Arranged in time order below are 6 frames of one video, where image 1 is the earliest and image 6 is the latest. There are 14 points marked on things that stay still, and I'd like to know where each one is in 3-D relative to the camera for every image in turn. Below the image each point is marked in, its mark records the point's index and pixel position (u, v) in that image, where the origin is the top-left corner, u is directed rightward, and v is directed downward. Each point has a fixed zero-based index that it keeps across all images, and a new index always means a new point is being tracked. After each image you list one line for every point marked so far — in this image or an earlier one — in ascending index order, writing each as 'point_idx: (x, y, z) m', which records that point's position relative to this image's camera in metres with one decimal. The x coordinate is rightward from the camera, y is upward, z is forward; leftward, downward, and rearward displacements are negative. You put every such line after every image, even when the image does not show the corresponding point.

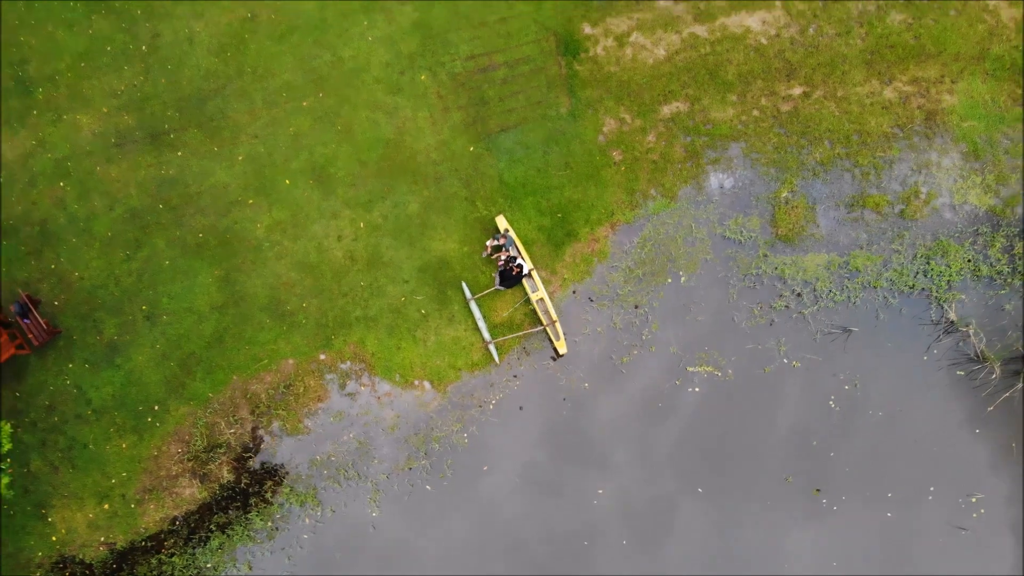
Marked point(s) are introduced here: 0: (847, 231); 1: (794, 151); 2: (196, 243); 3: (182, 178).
0: (+7.5, +1.3, +12.8) m
1: (+6.4, +3.1, +12.9) m
2: (-7.0, +1.0, +12.6) m
3: (-7.5, +2.5, +12.8) m
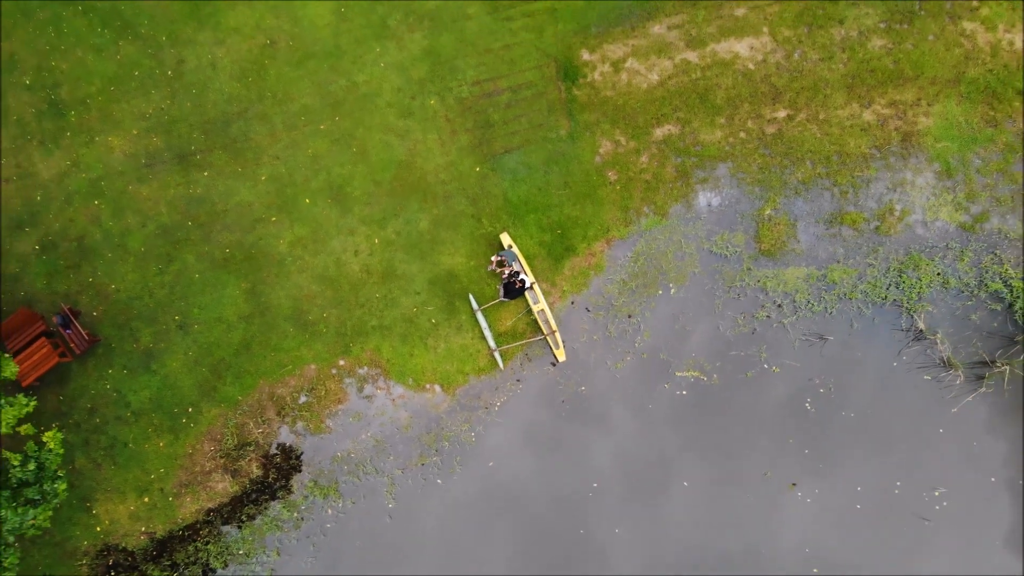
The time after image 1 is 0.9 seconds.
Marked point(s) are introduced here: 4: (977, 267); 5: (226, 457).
0: (+7.6, +1.0, +13.8) m
1: (+6.5, +2.9, +13.8) m
2: (-7.0, +0.7, +13.7) m
3: (-7.4, +2.2, +13.8) m
4: (+11.3, +0.5, +13.8) m
5: (-6.8, -4.0, +13.5) m
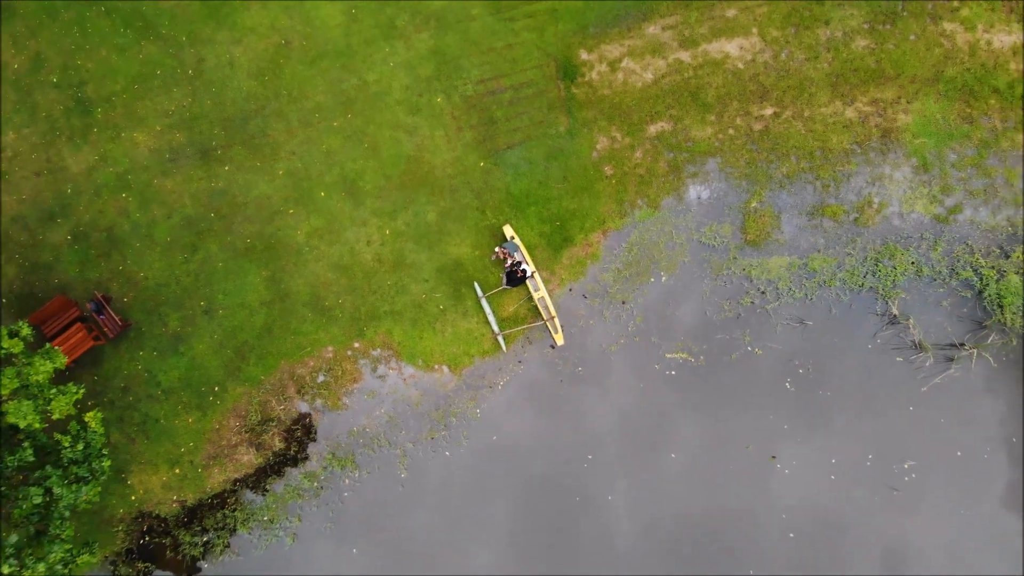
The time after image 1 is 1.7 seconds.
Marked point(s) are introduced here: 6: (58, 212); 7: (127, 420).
0: (+7.7, +1.3, +14.7) m
1: (+6.5, +3.2, +14.7) m
2: (-6.9, +1.1, +14.6) m
3: (-7.3, +2.5, +14.7) m
4: (+11.4, +0.8, +14.7) m
5: (-6.7, -3.7, +14.6) m
6: (-11.9, +2.0, +14.8) m
7: (-9.8, -3.4, +14.4) m
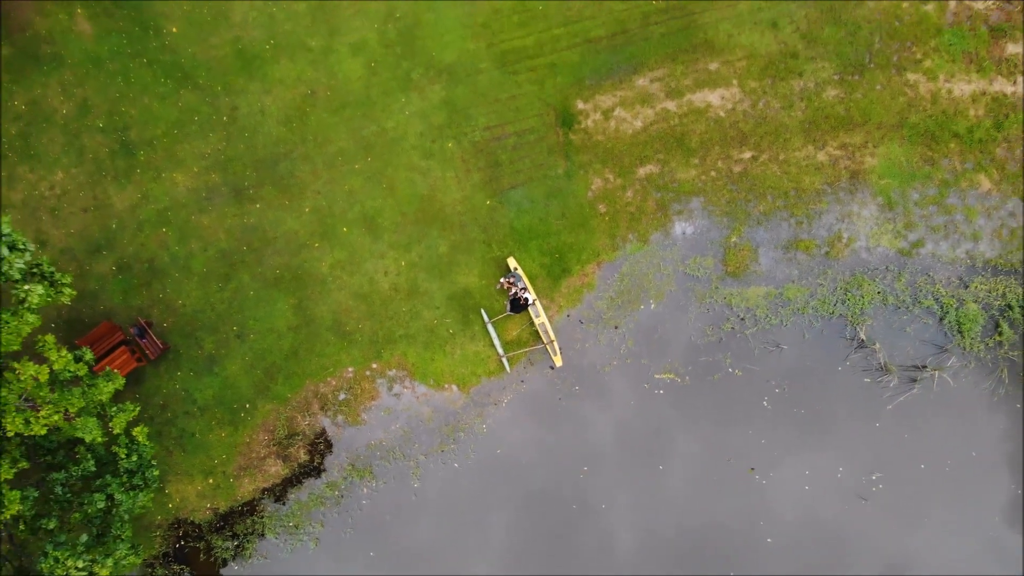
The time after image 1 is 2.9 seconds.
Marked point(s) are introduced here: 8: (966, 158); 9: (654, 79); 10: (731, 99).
0: (+7.8, +0.6, +16.2) m
1: (+6.6, +2.4, +16.2) m
2: (-6.8, +0.3, +16.2) m
3: (-7.3, +1.8, +16.3) m
4: (+11.5, +0.1, +16.2) m
5: (-6.7, -4.4, +16.0) m
6: (-11.8, +1.3, +16.4) m
7: (-9.8, -4.1, +15.9) m
8: (+13.3, +3.8, +16.5) m
9: (+4.1, +6.0, +16.3) m
10: (+6.3, +5.5, +16.3) m
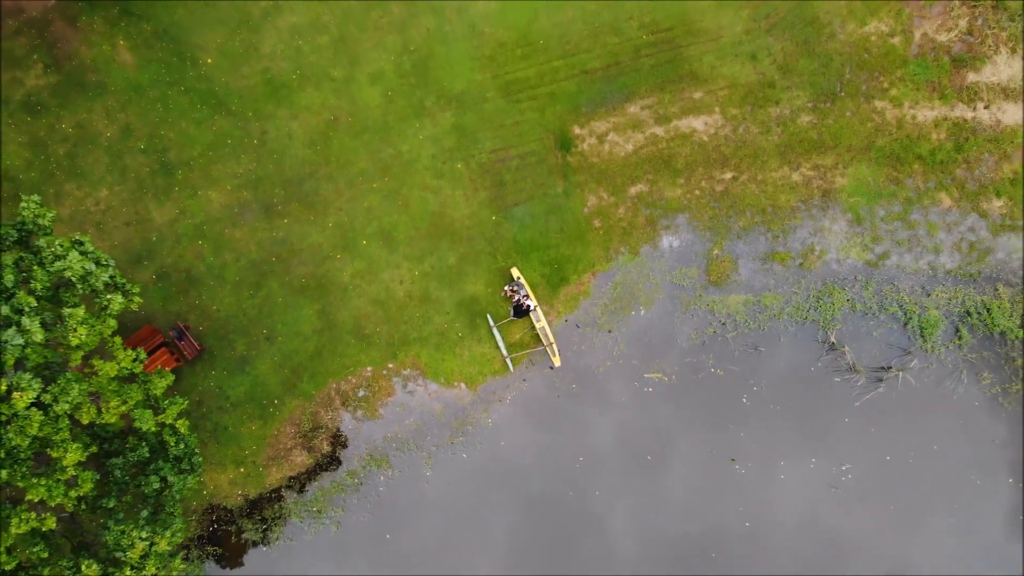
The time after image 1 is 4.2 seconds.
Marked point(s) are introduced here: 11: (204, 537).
0: (+7.9, +0.3, +17.8) m
1: (+6.7, +2.2, +17.9) m
2: (-6.7, +0.1, +17.9) m
3: (-7.1, +1.6, +18.0) m
4: (+11.6, -0.2, +17.8) m
5: (-6.6, -4.7, +17.7) m
6: (-11.7, +1.0, +18.1) m
7: (-9.7, -4.3, +17.6) m
8: (+13.4, +3.5, +18.2) m
9: (+4.2, +5.8, +18.0) m
10: (+6.4, +5.2, +18.0) m
11: (-9.6, -7.8, +17.6) m
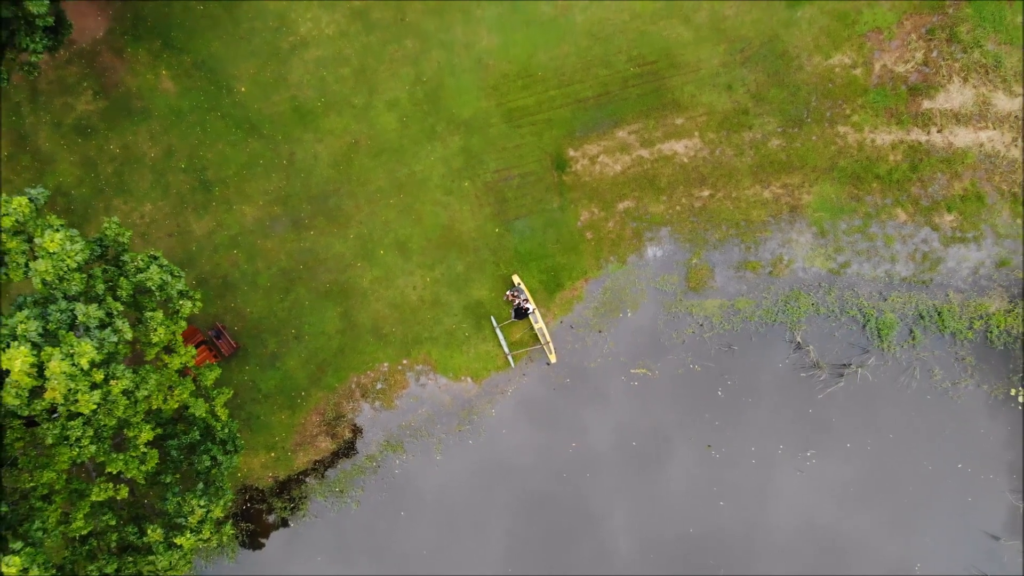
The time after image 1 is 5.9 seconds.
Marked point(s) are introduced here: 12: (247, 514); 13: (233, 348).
0: (+7.9, +0.1, +20.0) m
1: (+6.8, +2.0, +20.0) m
2: (-6.7, -0.1, +20.1) m
3: (-7.1, +1.4, +20.2) m
4: (+11.6, -0.4, +19.9) m
5: (-6.5, -4.8, +19.8) m
6: (-11.7, +0.9, +20.3) m
7: (-9.6, -4.5, +19.7) m
8: (+13.5, +3.3, +20.3) m
9: (+4.3, +5.6, +20.3) m
10: (+6.5, +5.0, +20.2) m
11: (-9.6, -7.9, +19.7) m
12: (-9.3, -7.9, +19.7) m
13: (-9.6, -2.1, +19.6) m
